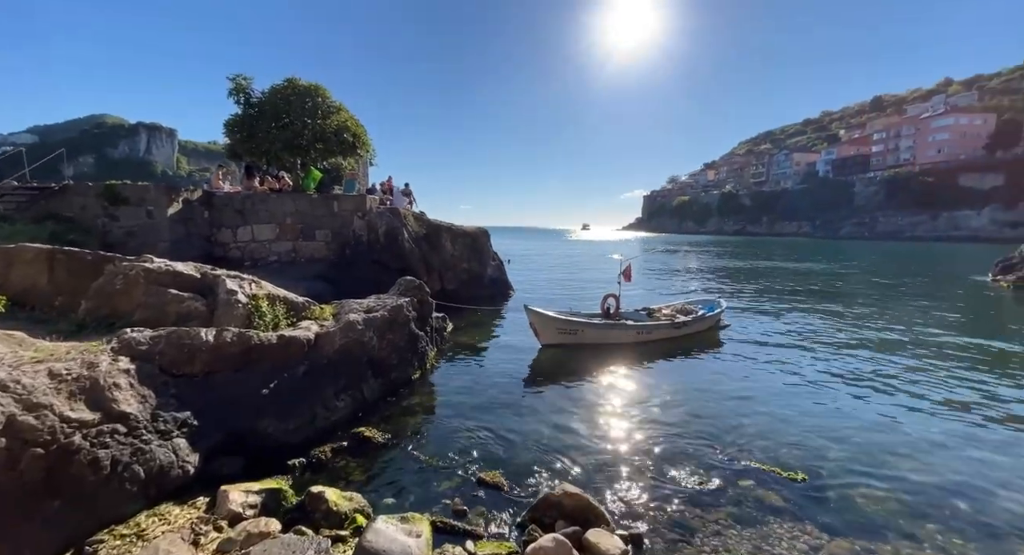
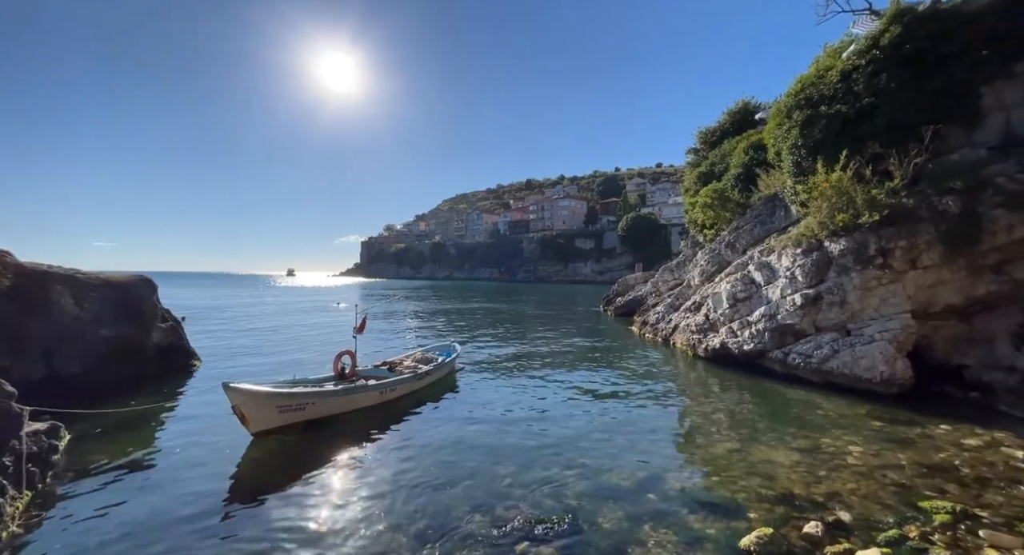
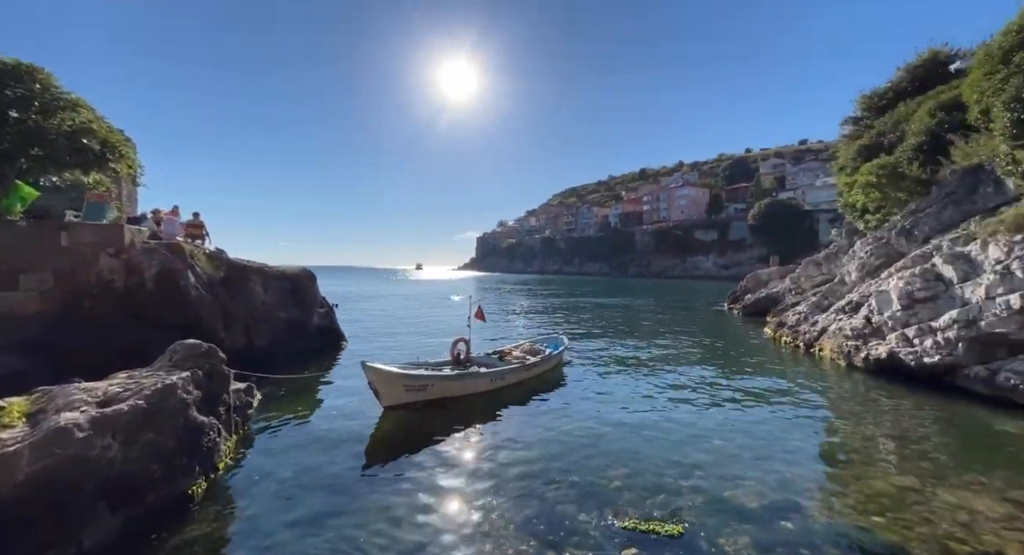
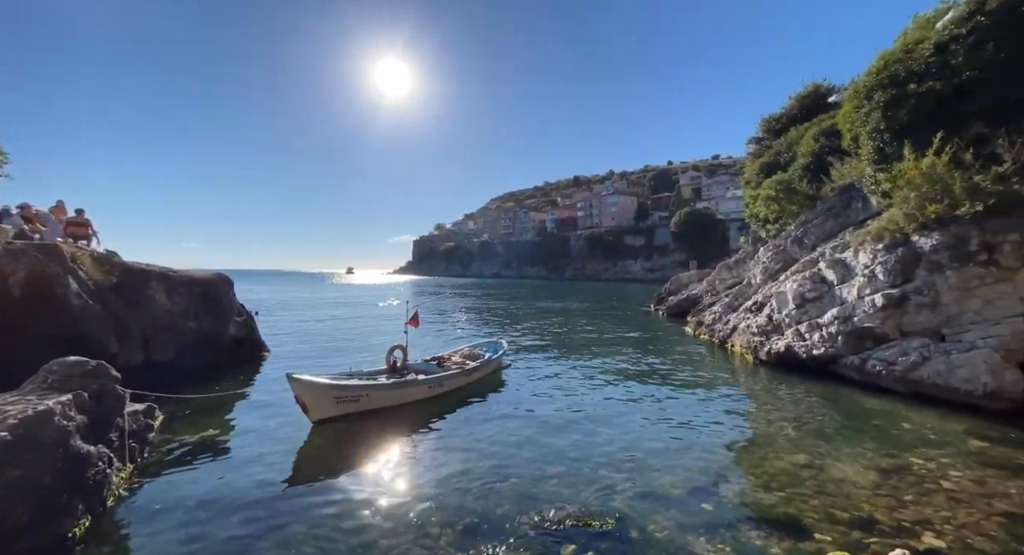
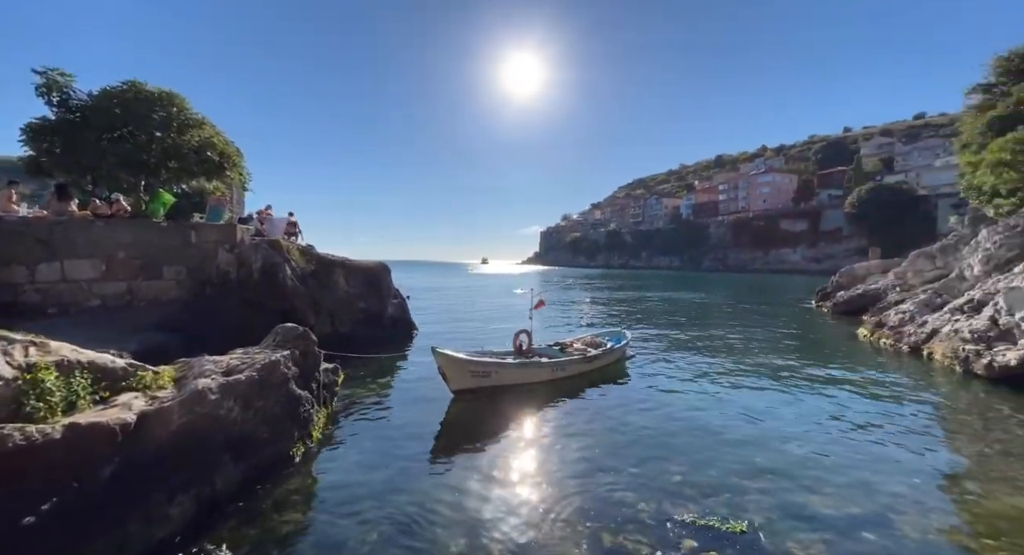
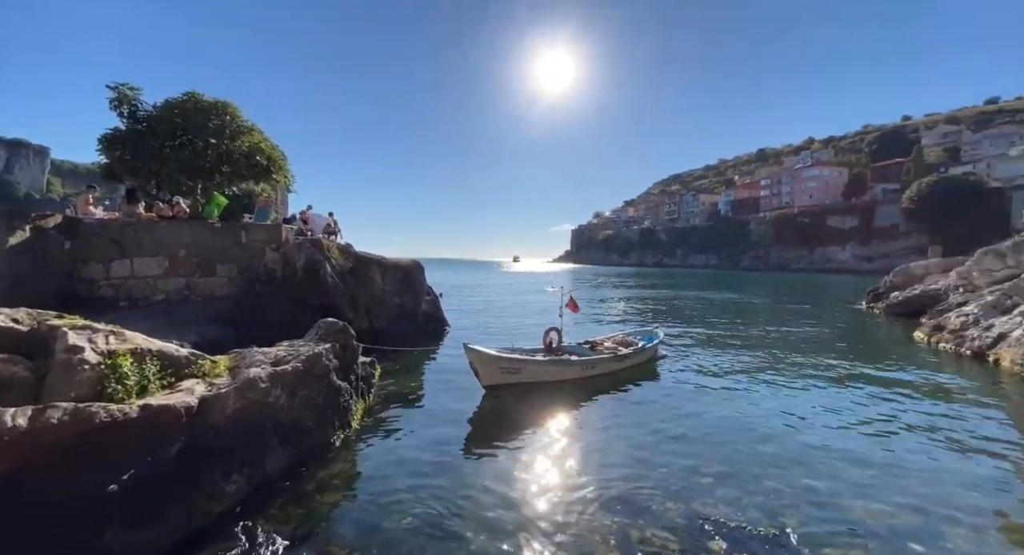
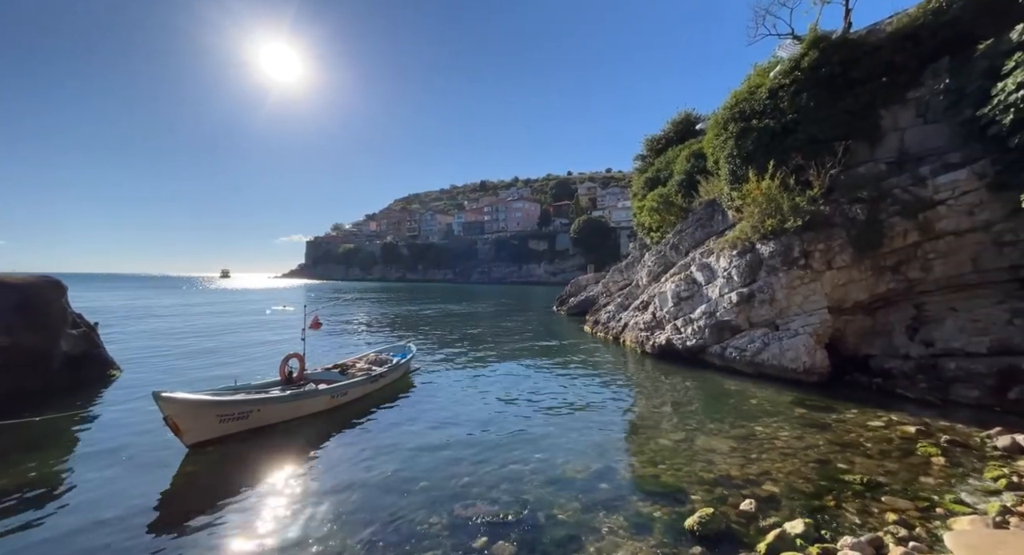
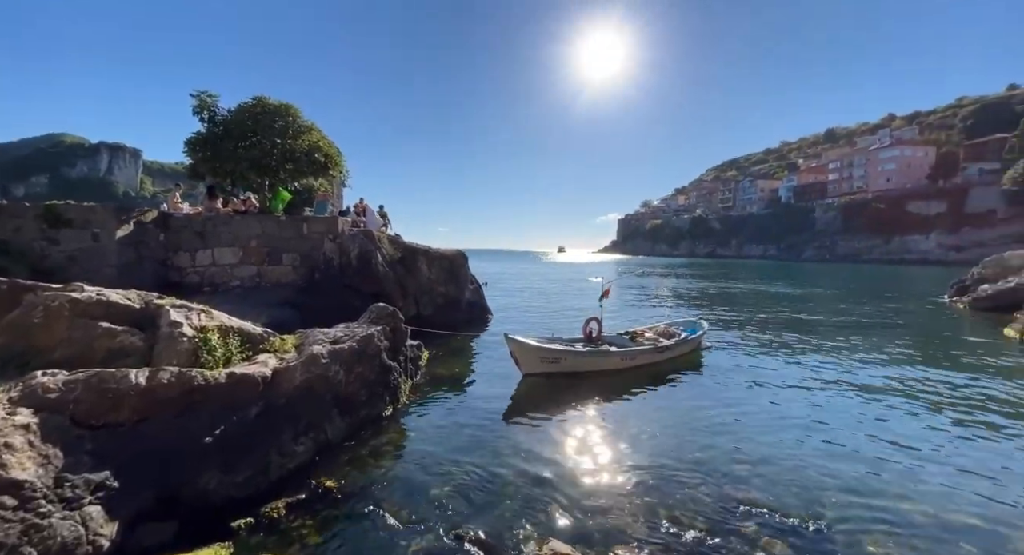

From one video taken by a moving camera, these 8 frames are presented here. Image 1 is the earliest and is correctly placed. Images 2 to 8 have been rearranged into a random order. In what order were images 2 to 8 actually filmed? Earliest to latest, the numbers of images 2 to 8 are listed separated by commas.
8, 6, 5, 3, 4, 2, 7
